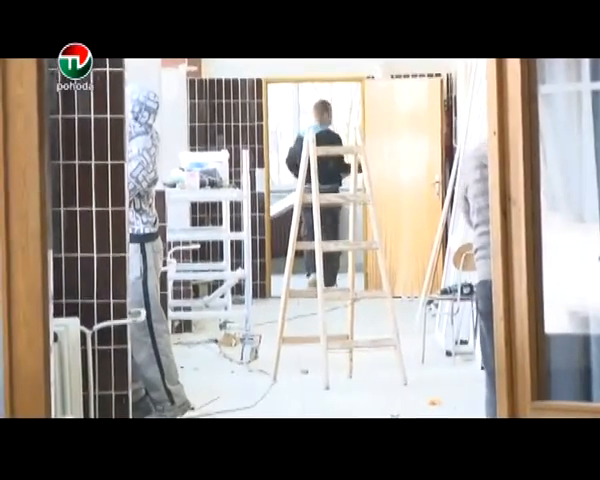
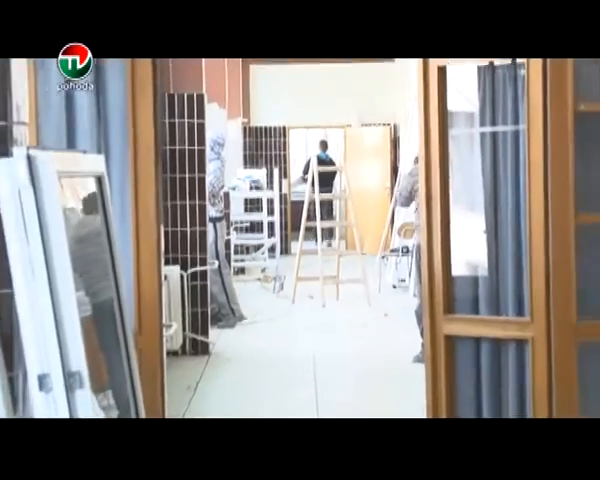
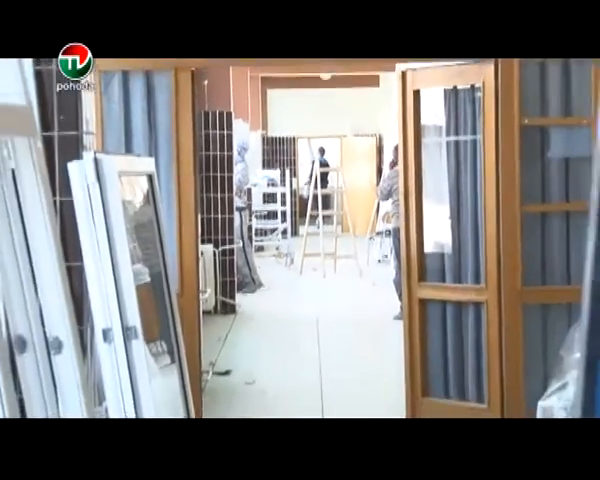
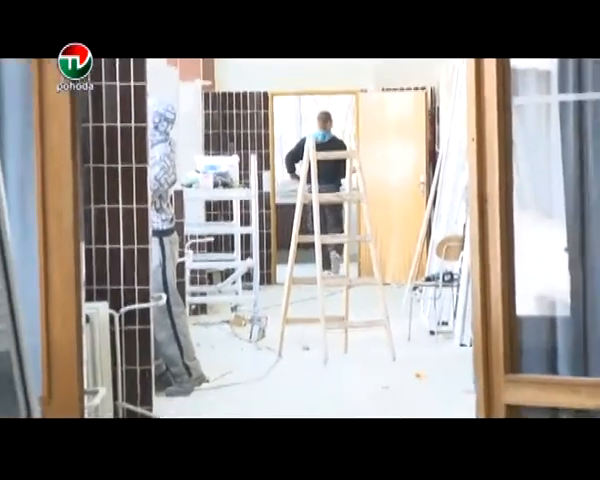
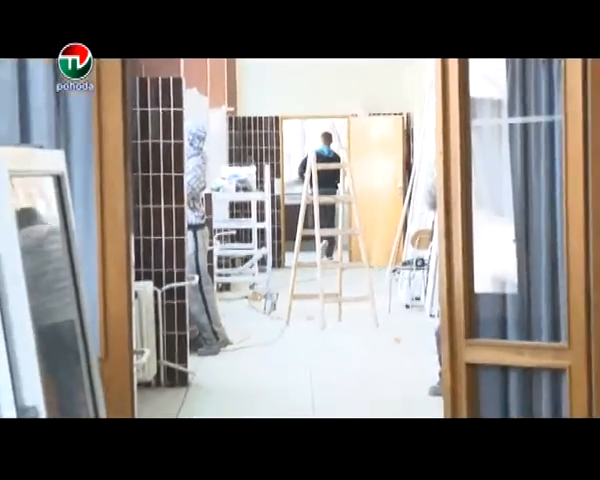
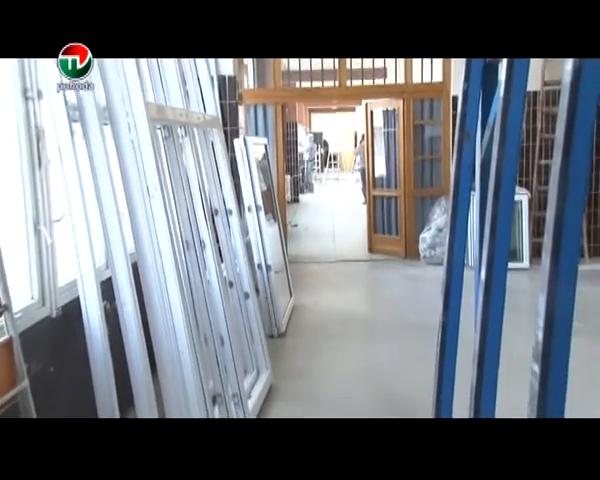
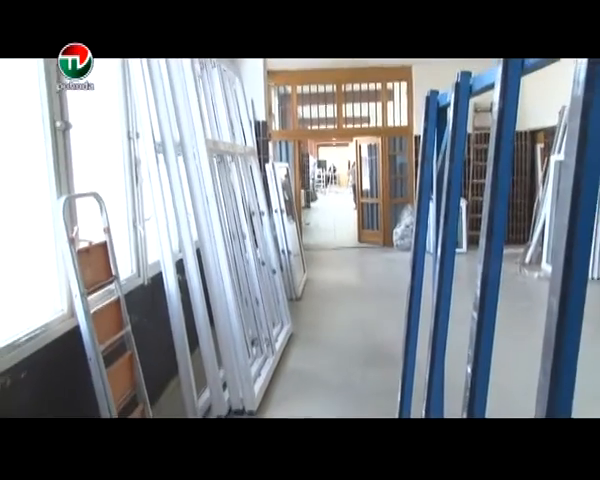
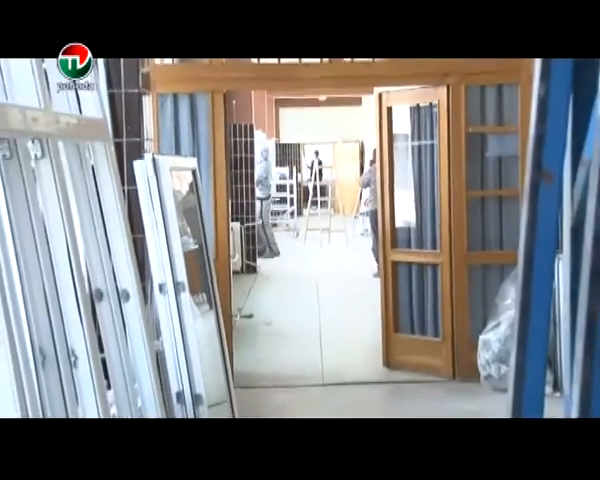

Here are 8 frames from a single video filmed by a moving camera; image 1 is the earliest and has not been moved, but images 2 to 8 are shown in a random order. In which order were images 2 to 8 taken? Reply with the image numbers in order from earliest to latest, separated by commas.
4, 5, 2, 3, 8, 6, 7
